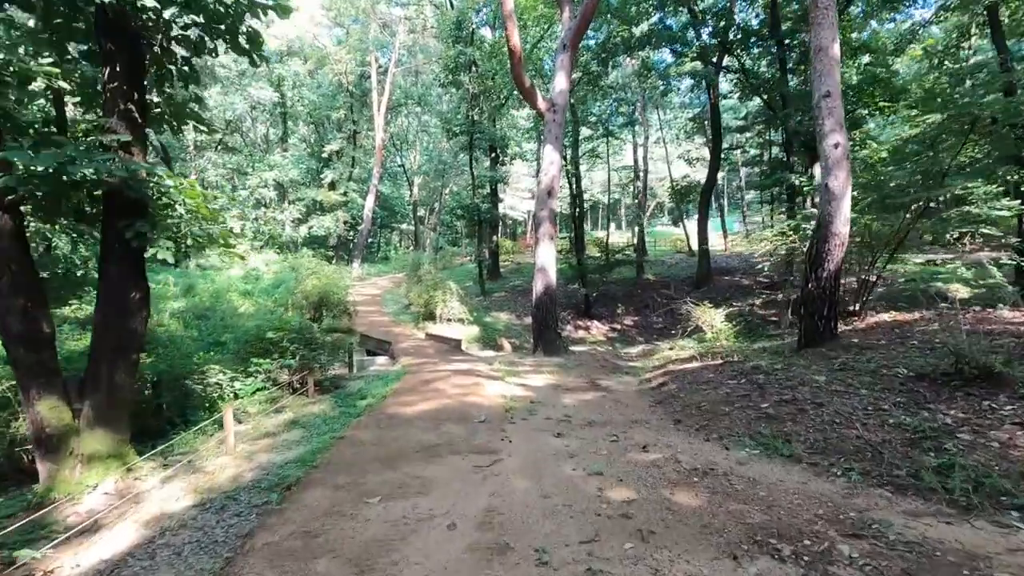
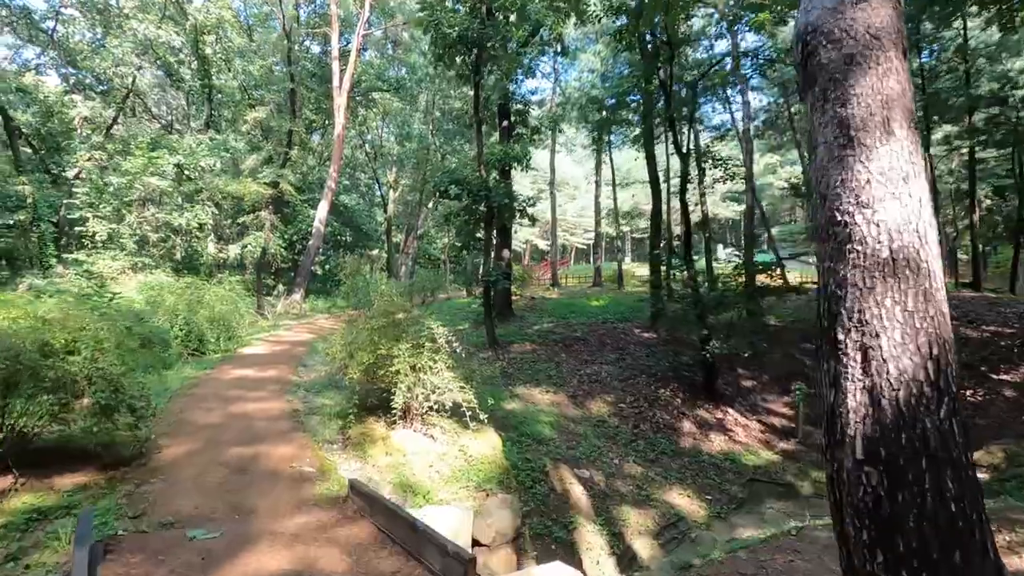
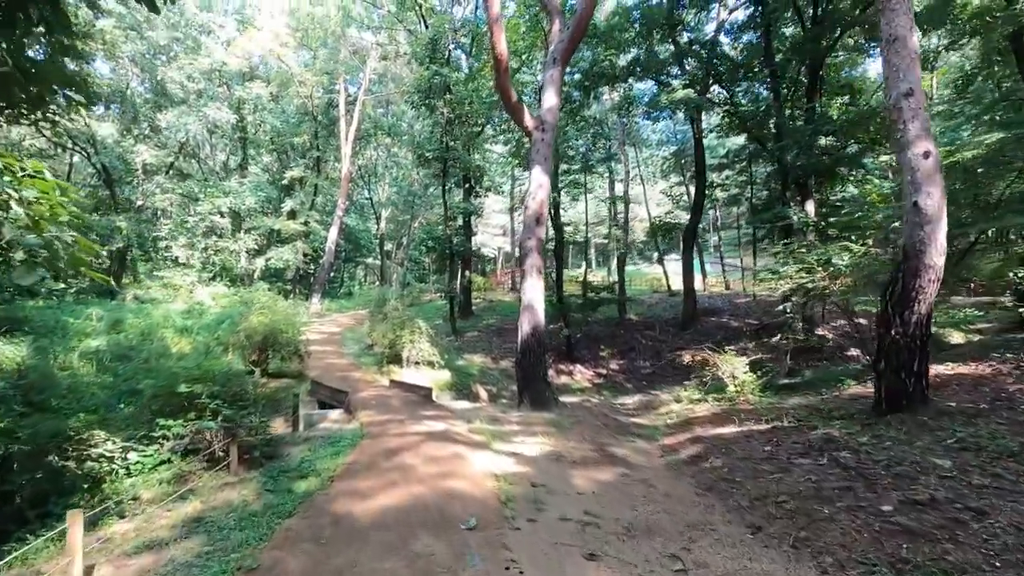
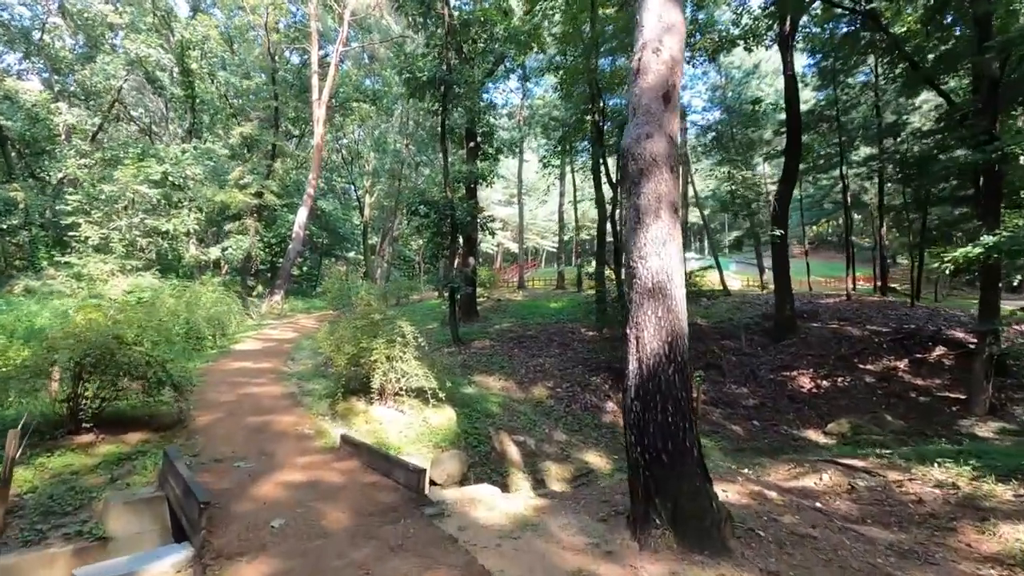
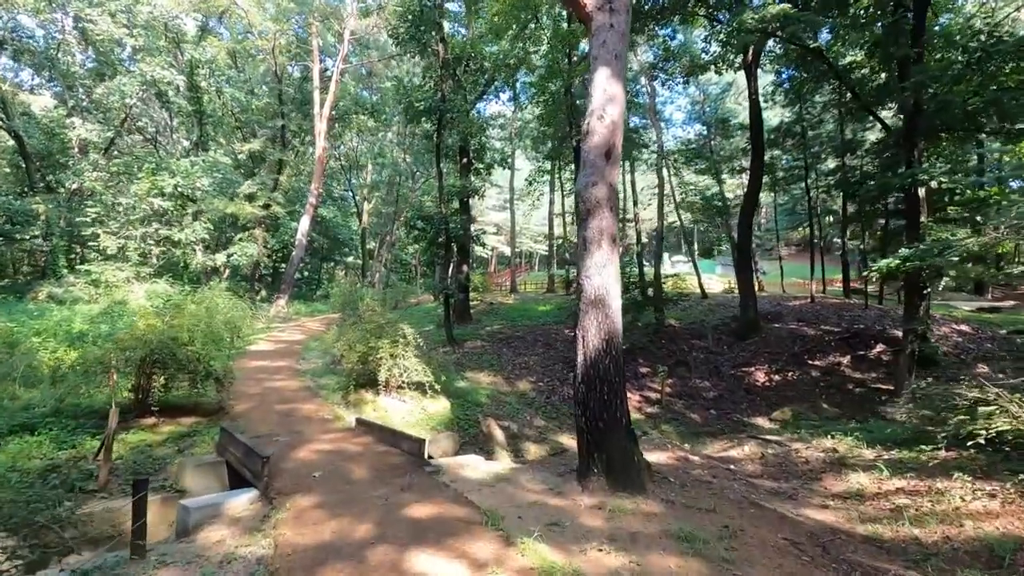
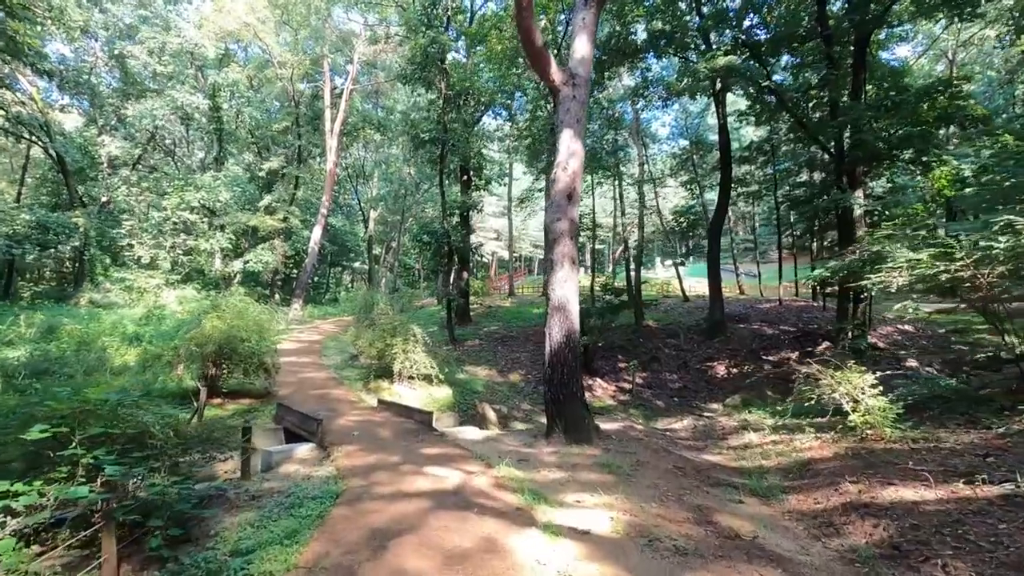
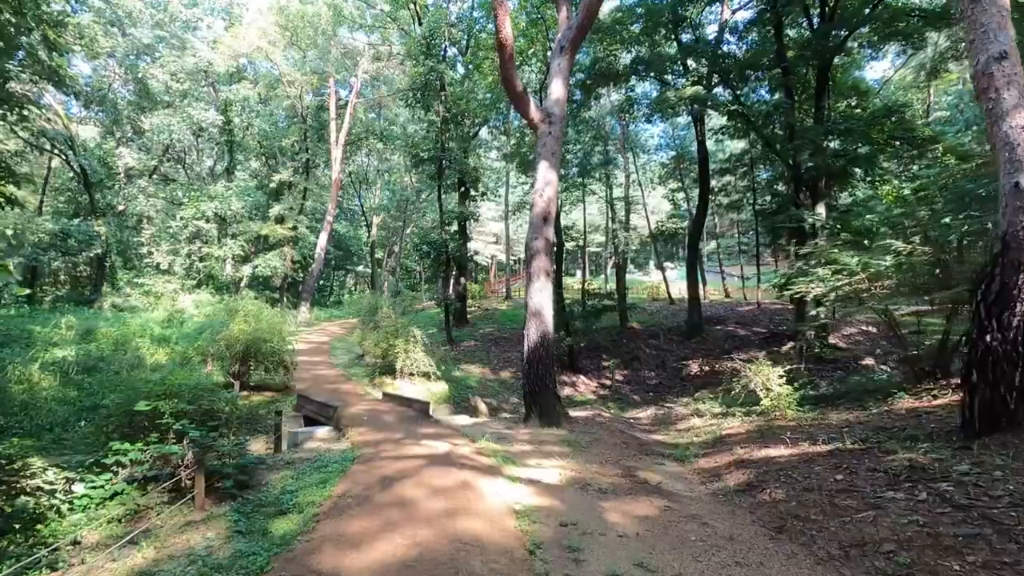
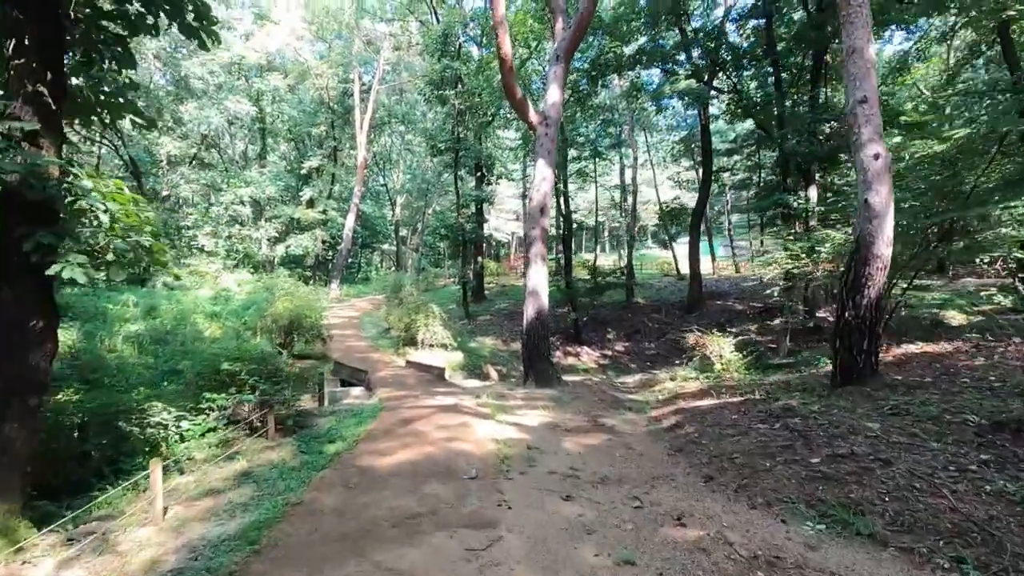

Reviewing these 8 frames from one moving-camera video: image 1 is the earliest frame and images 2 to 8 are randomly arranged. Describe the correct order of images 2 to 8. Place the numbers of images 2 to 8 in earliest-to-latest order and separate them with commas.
8, 3, 7, 6, 5, 4, 2
